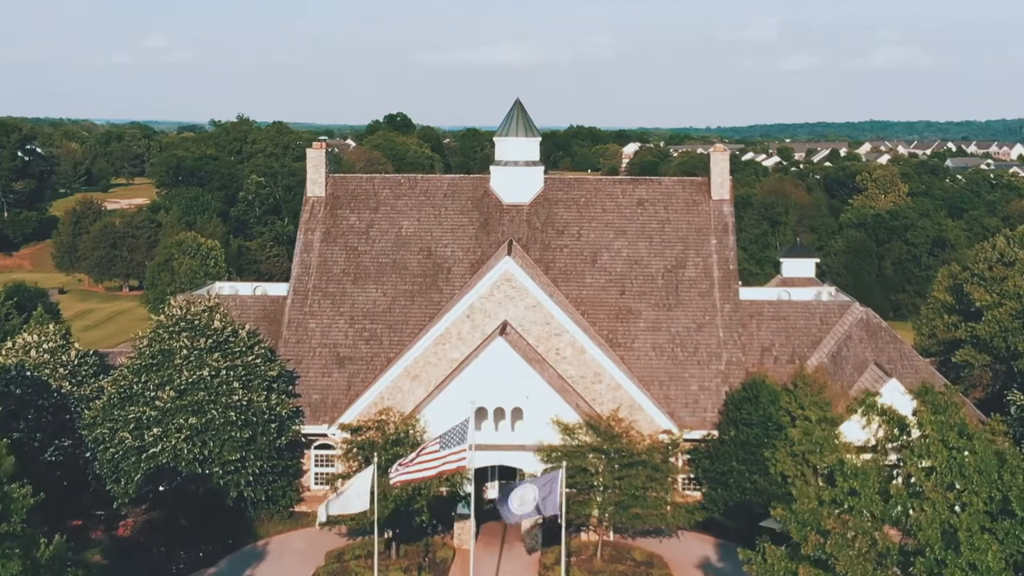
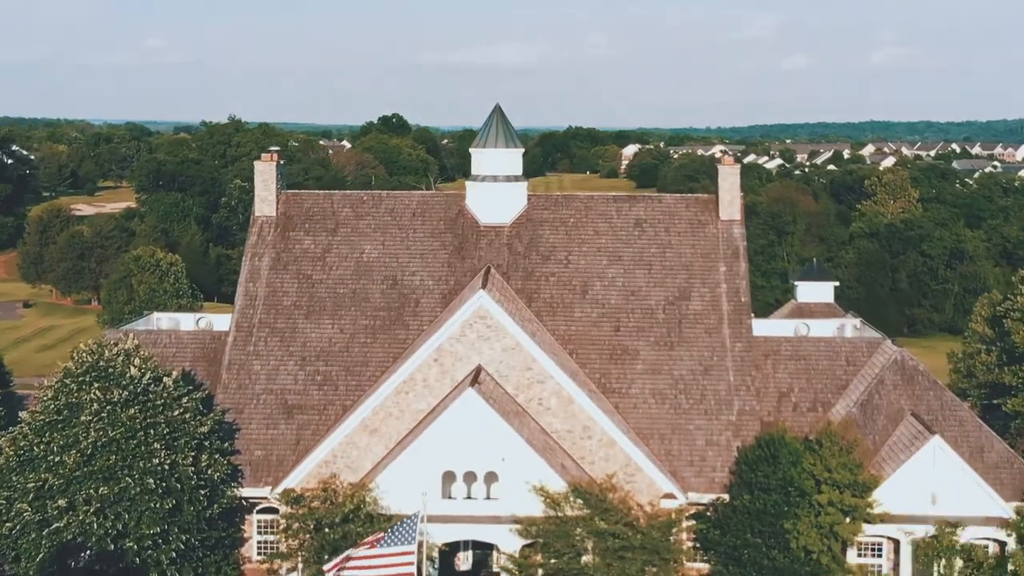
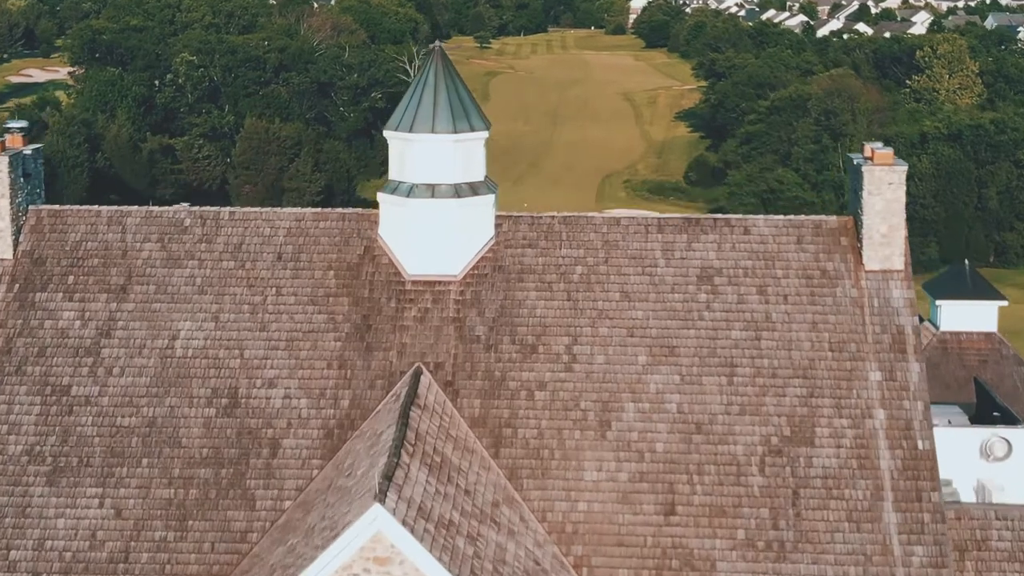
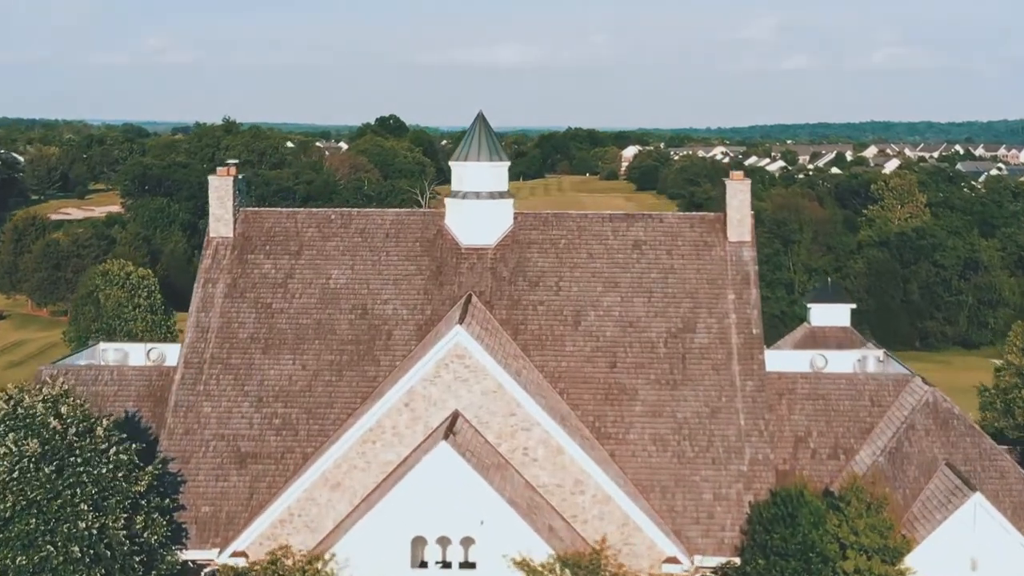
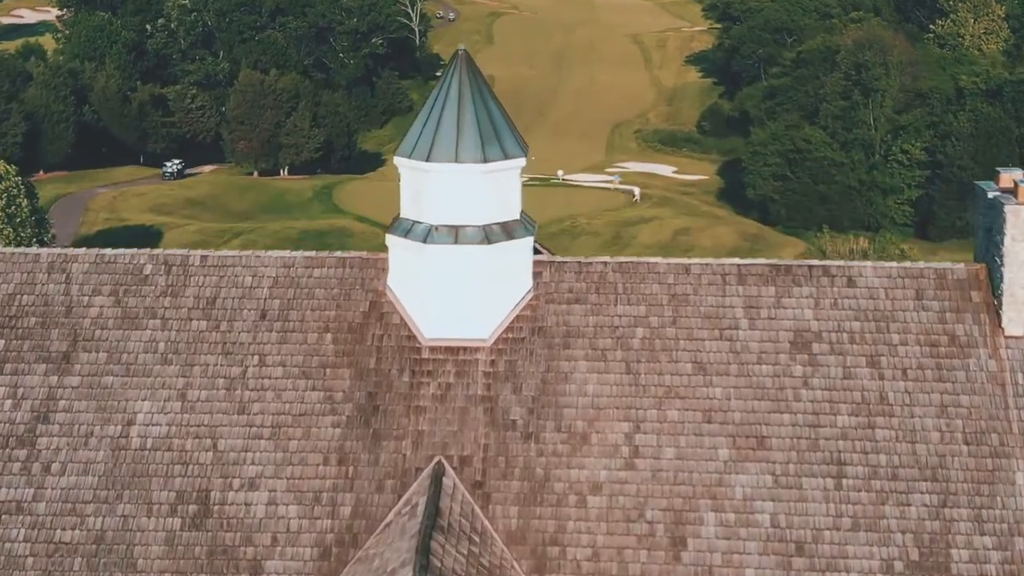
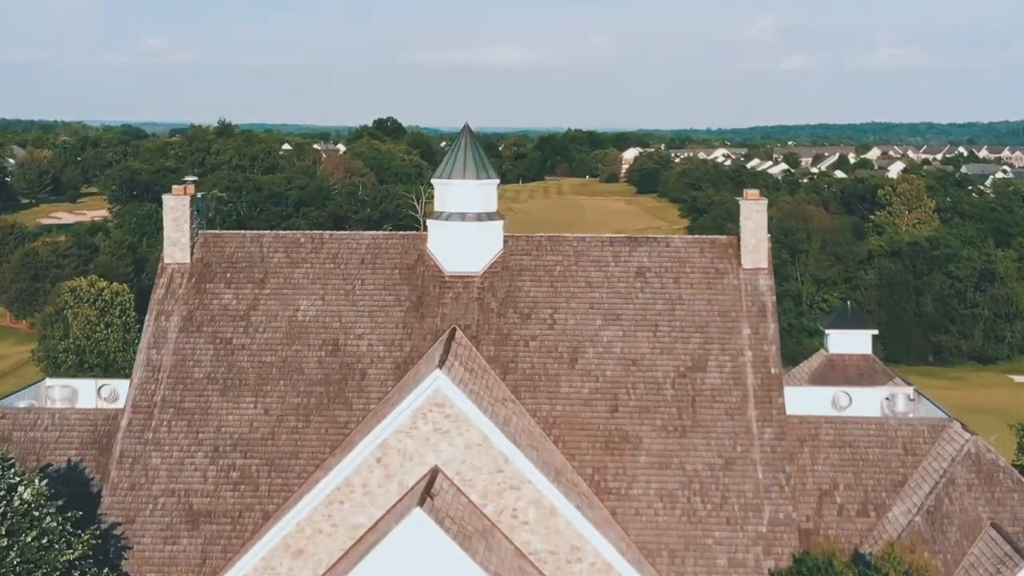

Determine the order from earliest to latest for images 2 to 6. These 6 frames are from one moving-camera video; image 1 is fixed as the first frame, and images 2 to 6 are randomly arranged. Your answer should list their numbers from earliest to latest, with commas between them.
2, 4, 6, 3, 5
